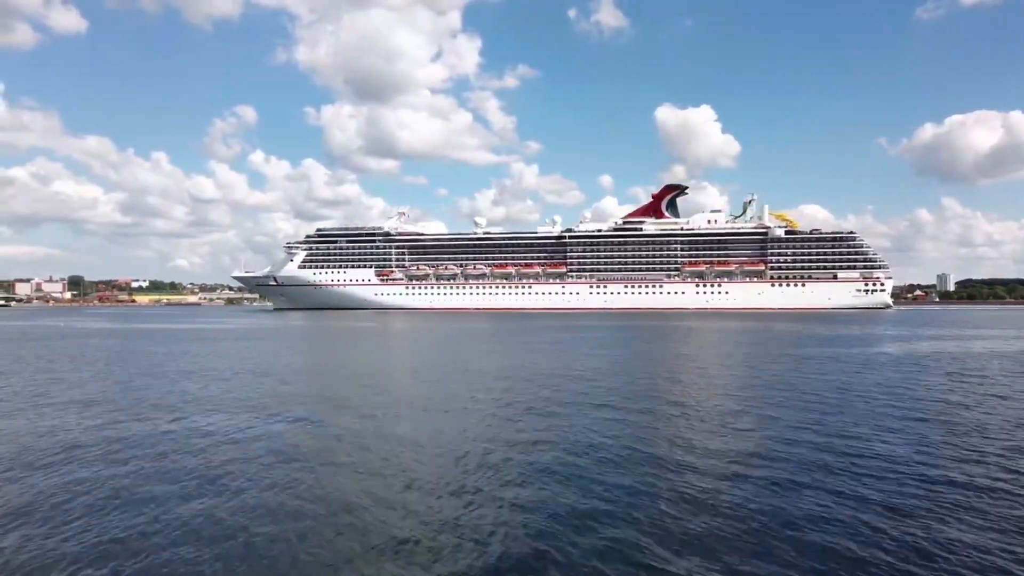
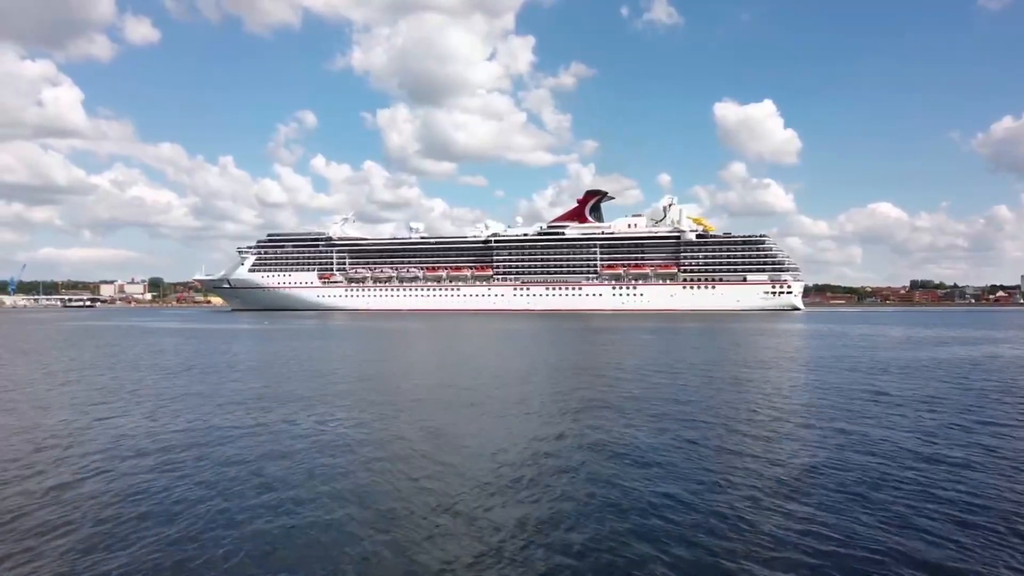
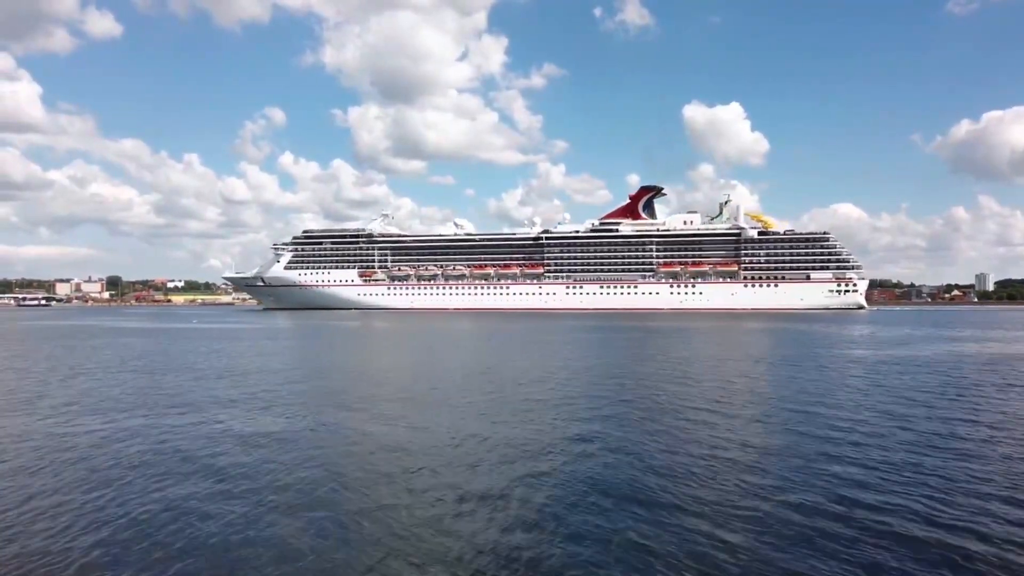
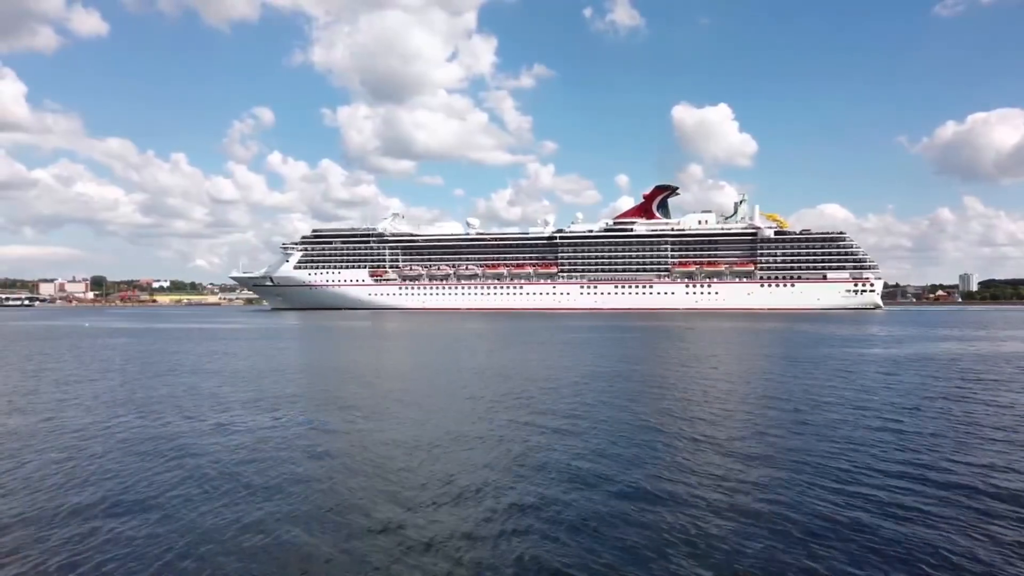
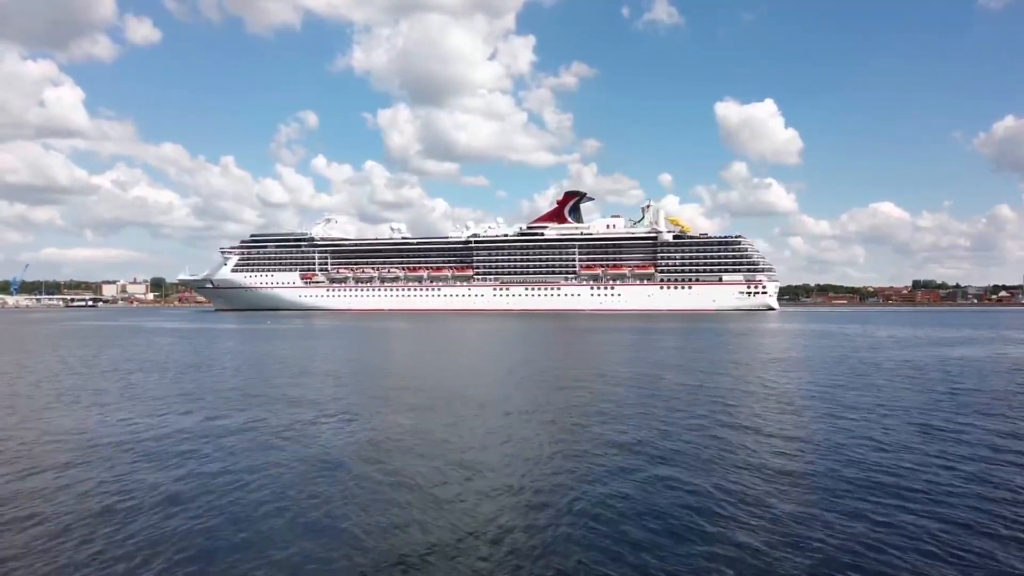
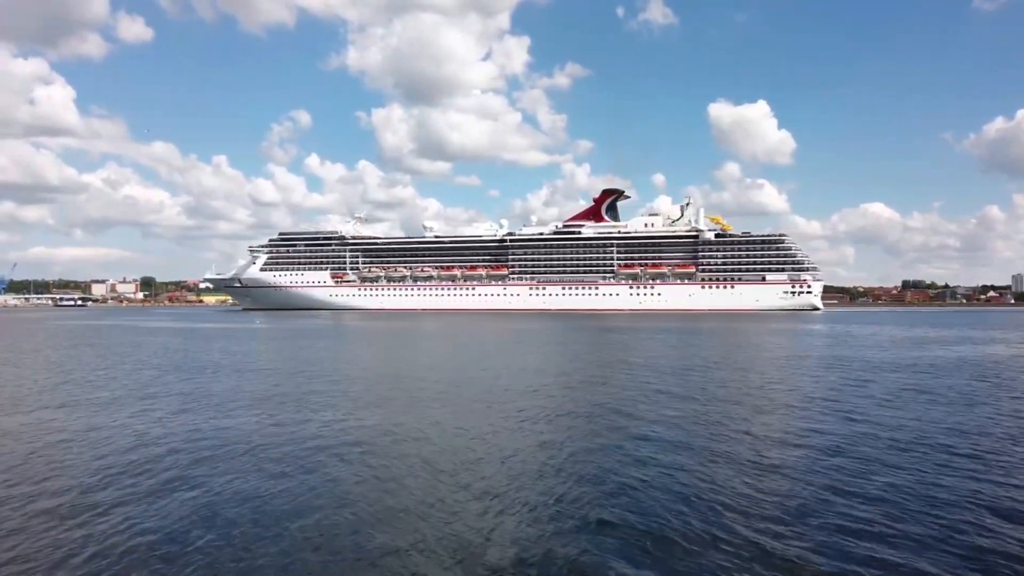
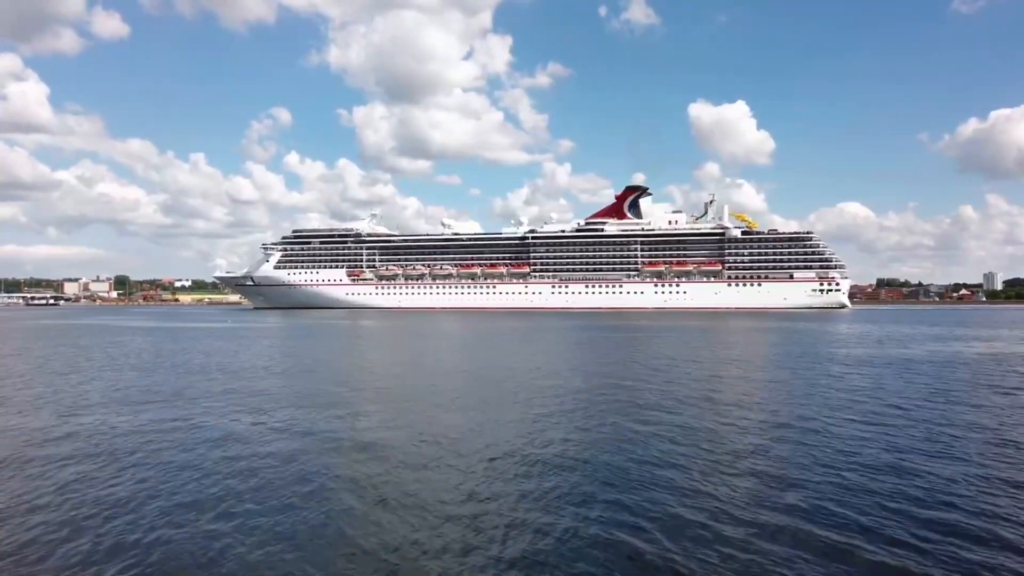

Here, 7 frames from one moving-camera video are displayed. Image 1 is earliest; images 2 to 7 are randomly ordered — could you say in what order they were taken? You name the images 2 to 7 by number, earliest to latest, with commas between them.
4, 3, 7, 6, 2, 5
